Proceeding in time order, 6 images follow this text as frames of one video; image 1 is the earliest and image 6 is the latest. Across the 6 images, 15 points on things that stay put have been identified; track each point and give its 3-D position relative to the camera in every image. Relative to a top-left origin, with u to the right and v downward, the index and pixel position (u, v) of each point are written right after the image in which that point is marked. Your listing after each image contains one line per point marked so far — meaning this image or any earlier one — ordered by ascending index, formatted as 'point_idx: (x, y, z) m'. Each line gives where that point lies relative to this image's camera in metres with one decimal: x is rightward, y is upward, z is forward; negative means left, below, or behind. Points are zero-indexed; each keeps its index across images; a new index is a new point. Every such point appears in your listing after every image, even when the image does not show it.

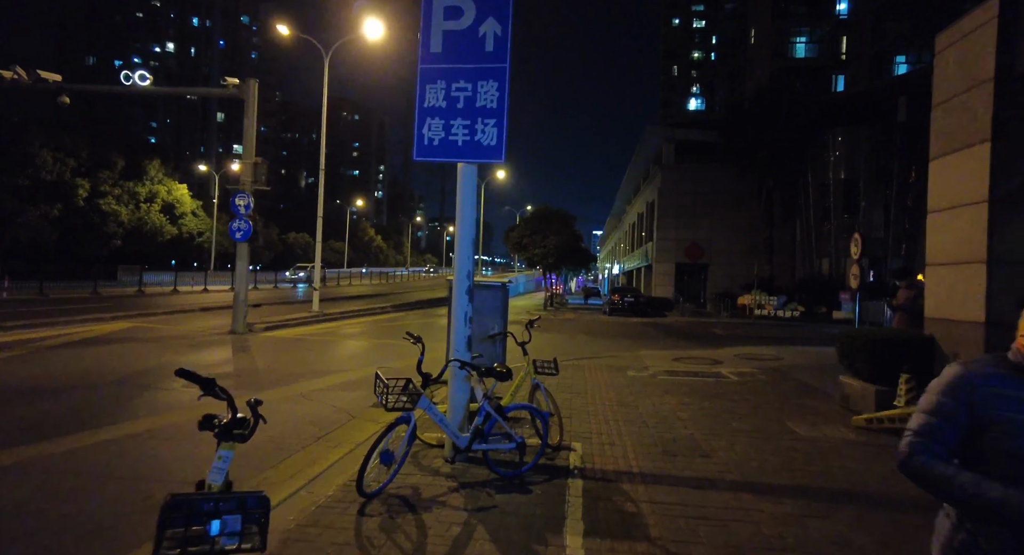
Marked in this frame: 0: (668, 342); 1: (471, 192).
0: (+5.4, -2.2, +17.1) m
1: (-0.5, +1.0, +5.8) m
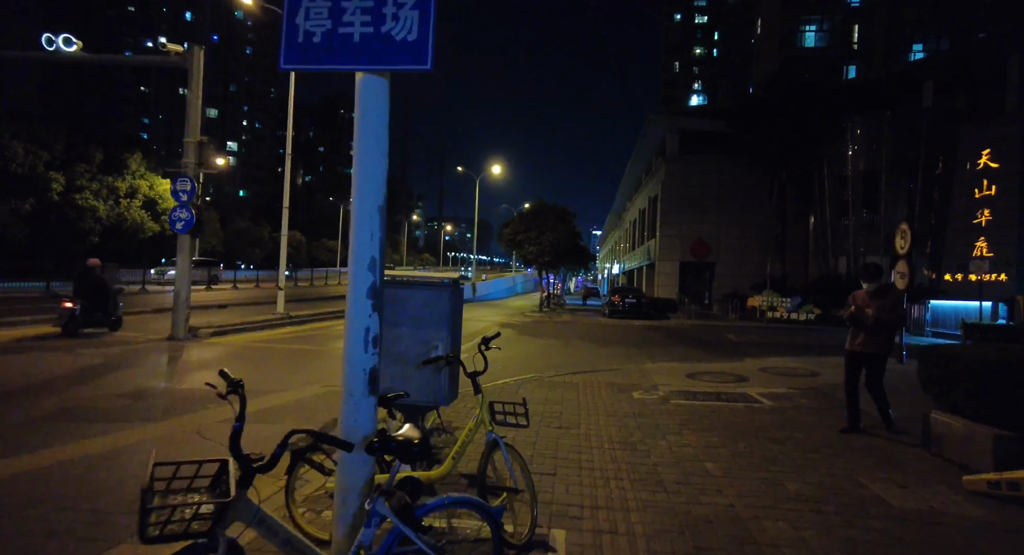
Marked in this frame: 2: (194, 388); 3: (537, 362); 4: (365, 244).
0: (+4.9, -2.2, +14.8) m
1: (-0.9, +1.1, +3.5) m
2: (-6.4, -2.2, +10.0) m
3: (+0.7, -2.2, +13.1) m
4: (-1.0, +0.2, +3.4) m
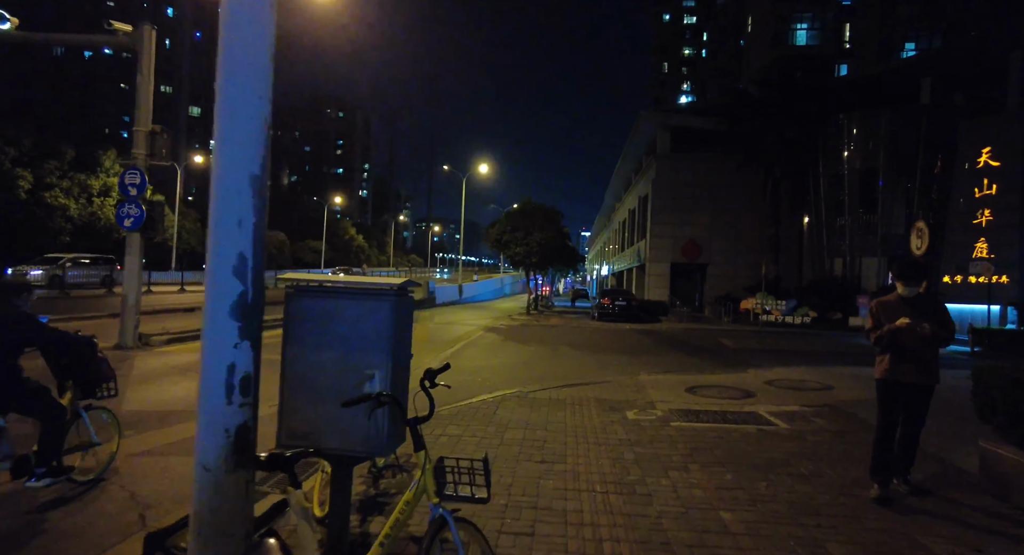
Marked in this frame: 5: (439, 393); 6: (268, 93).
0: (+4.4, -2.3, +13.7) m
1: (-1.2, +1.0, +2.3) m
2: (-6.7, -2.3, +8.7) m
3: (+0.2, -2.3, +12.0) m
4: (-1.2, +0.2, +2.2) m
5: (-1.4, -2.2, +9.6) m
6: (-1.1, +0.9, +2.3) m
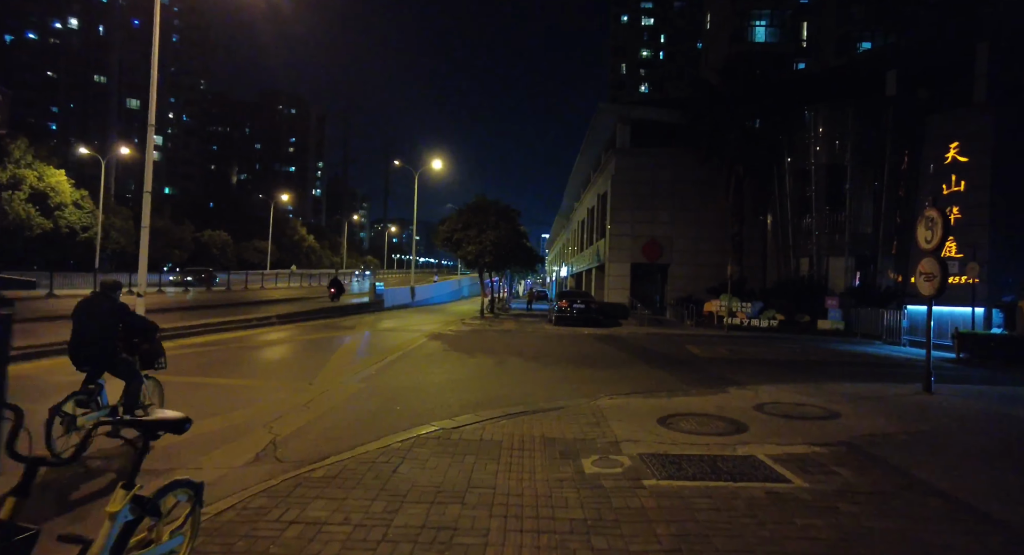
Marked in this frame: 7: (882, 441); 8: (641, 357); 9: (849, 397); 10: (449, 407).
0: (+3.0, -2.3, +11.7) m
1: (-1.8, +1.1, -0.2) m
2: (-7.8, -2.3, +5.8) m
3: (-1.1, -2.3, +9.6) m
4: (-1.8, +0.2, -0.3) m
5: (-2.5, -2.2, +7.1) m
6: (-1.7, +0.9, -0.1) m
7: (+4.6, -2.1, +6.4) m
8: (+3.8, -2.3, +14.6) m
9: (+5.7, -2.0, +8.4) m
10: (-1.1, -2.3, +8.7) m
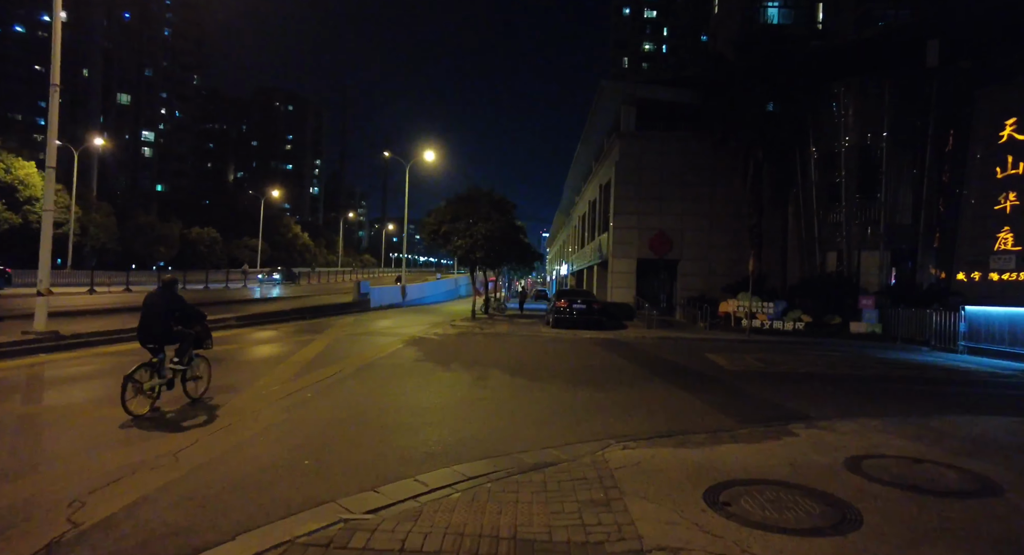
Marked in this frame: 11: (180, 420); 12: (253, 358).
0: (+2.6, -2.1, +8.8) m
1: (-2.2, +1.2, -3.0) m
2: (-8.2, -2.2, +3.0) m
3: (-1.5, -2.2, +6.8) m
4: (-2.2, +0.3, -3.1) m
5: (-2.9, -2.1, +4.3) m
6: (-2.1, +1.0, -3.0) m
7: (+4.2, -1.9, +3.5) m
8: (+3.4, -2.2, +11.8) m
9: (+5.3, -1.9, +5.5) m
10: (-1.5, -2.1, +5.9) m
11: (-5.2, -2.3, +7.7) m
12: (-8.0, -2.5, +15.4) m
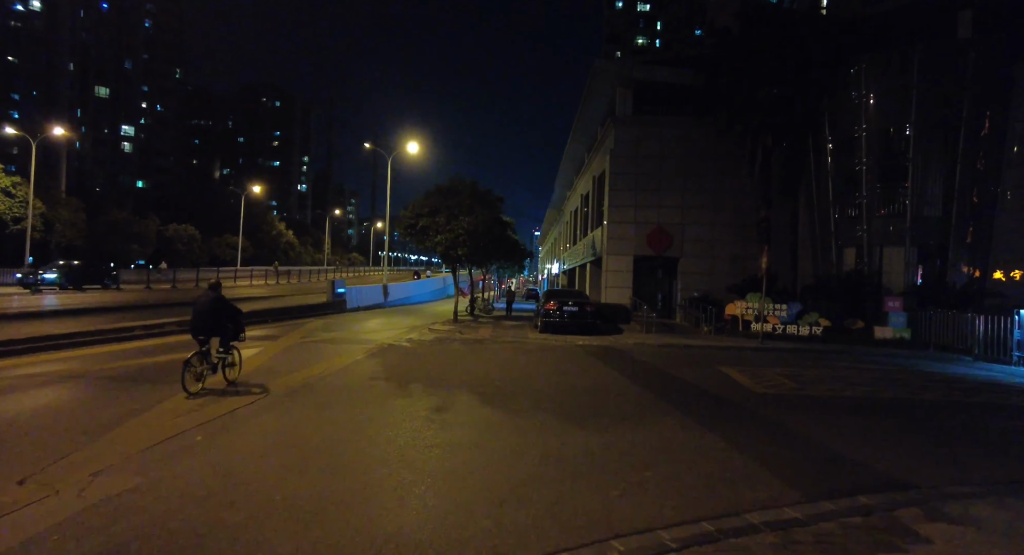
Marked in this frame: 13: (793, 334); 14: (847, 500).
0: (+2.1, -2.1, +6.4) m
1: (-2.5, +1.2, -5.5) m
2: (-8.6, -2.2, +0.4) m
3: (-2.0, -2.2, +4.2) m
4: (-2.5, +0.3, -5.6) m
5: (-3.4, -2.1, +1.7) m
6: (-2.4, +1.0, -5.5) m
7: (+3.9, -2.0, +1.1) m
8: (+2.9, -2.2, +9.3) m
9: (+4.9, -1.9, +3.1) m
10: (-1.9, -2.1, +3.3) m
11: (-5.6, -2.3, +5.1) m
12: (-8.6, -2.5, +12.8) m
13: (+10.6, -2.2, +18.6) m
14: (+3.1, -2.0, +4.6) m
